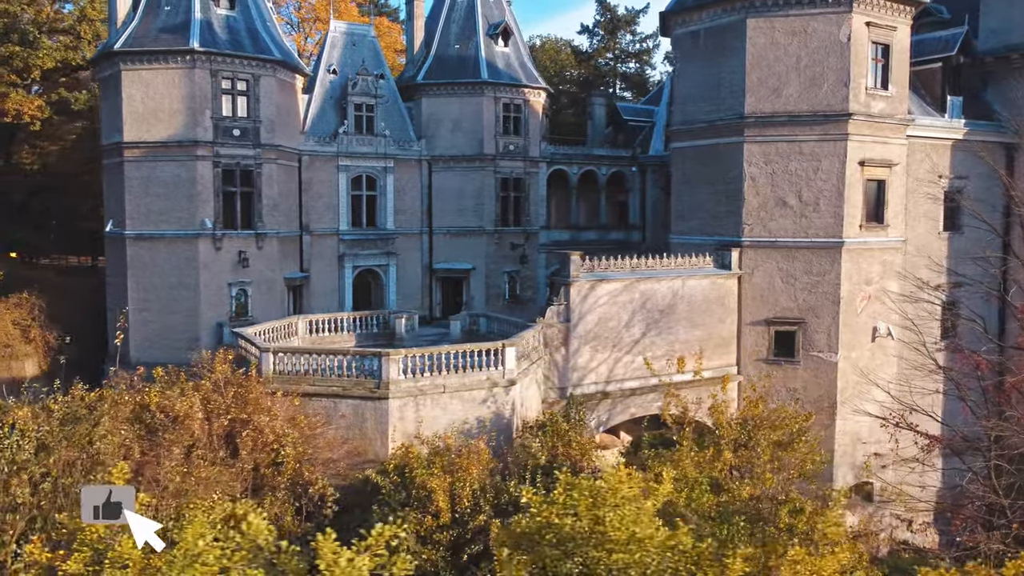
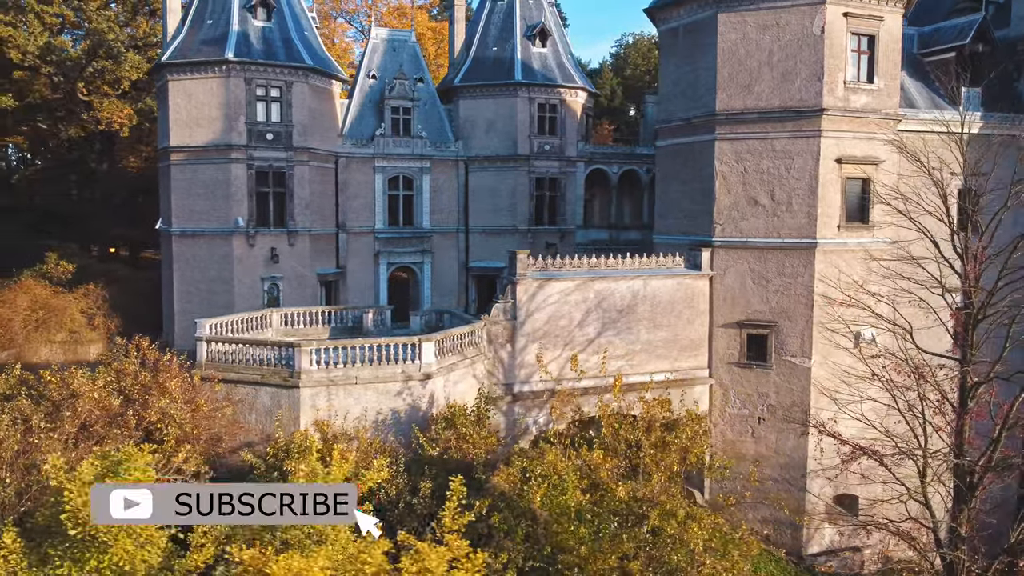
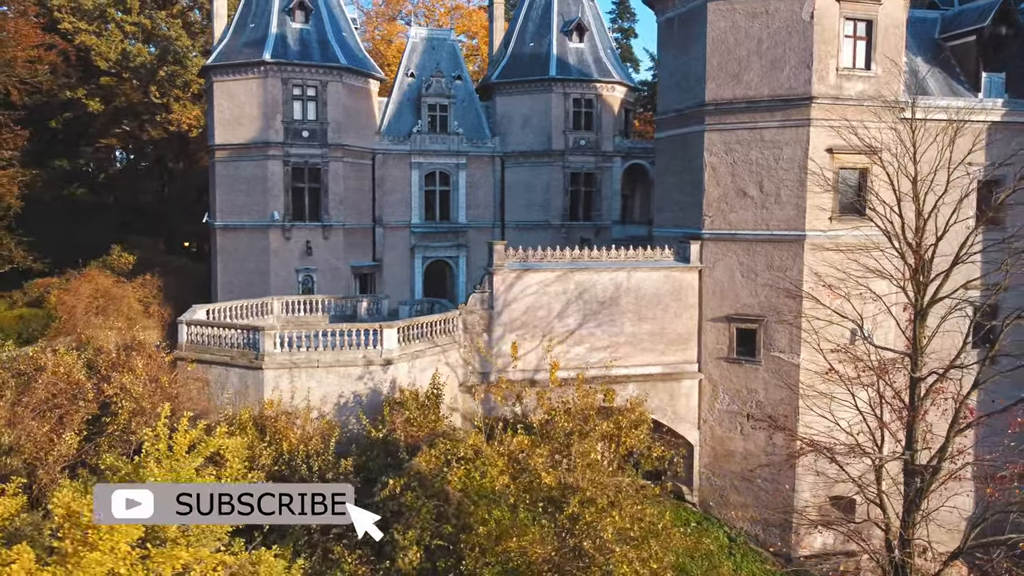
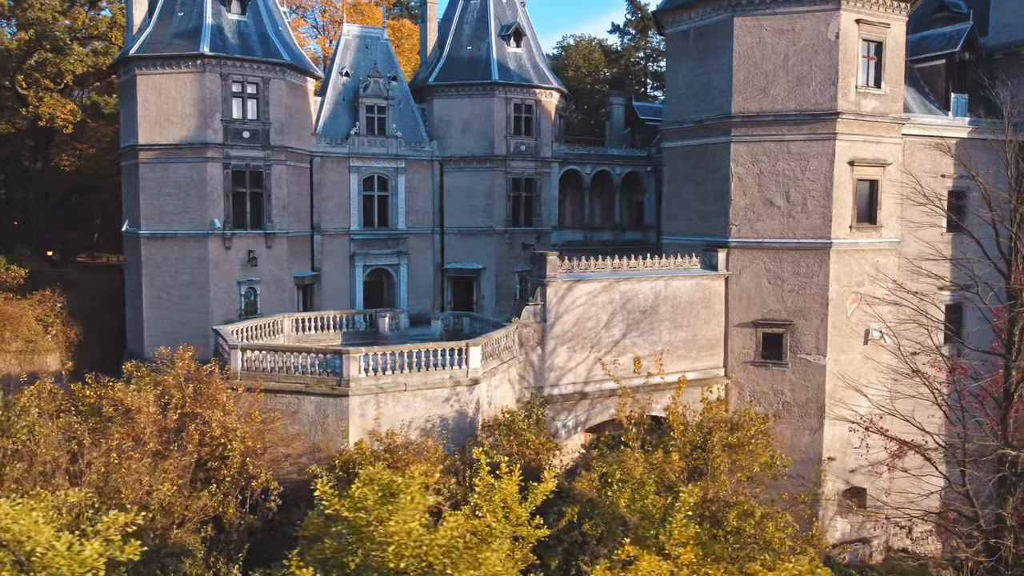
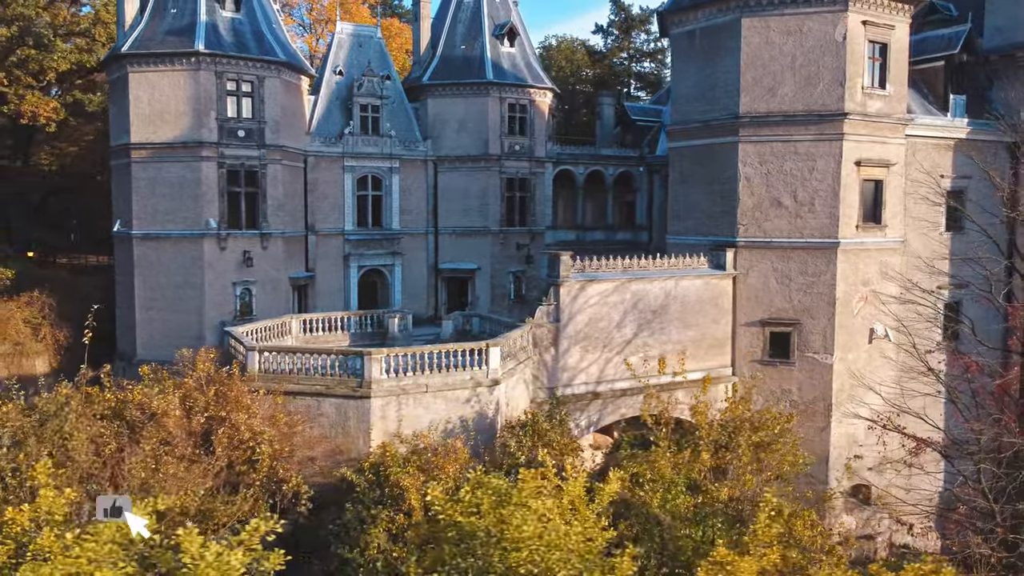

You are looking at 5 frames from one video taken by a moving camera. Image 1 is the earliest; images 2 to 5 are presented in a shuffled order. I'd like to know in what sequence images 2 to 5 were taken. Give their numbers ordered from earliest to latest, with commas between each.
5, 4, 2, 3
